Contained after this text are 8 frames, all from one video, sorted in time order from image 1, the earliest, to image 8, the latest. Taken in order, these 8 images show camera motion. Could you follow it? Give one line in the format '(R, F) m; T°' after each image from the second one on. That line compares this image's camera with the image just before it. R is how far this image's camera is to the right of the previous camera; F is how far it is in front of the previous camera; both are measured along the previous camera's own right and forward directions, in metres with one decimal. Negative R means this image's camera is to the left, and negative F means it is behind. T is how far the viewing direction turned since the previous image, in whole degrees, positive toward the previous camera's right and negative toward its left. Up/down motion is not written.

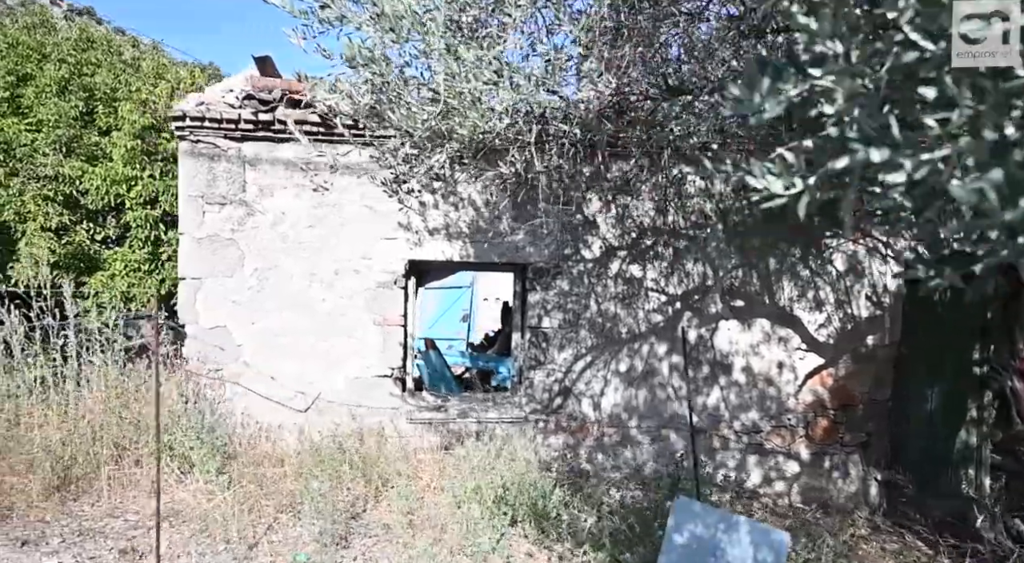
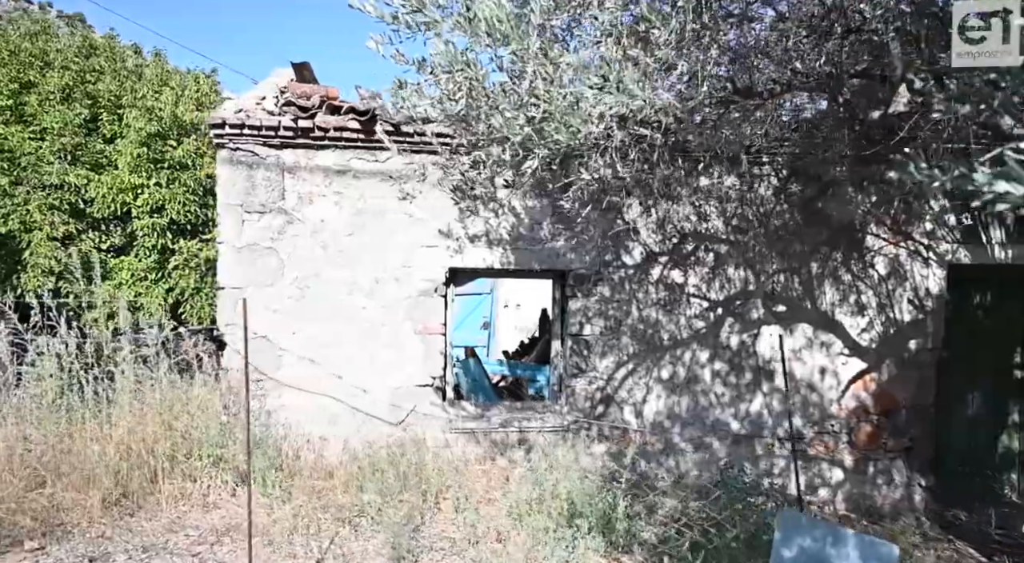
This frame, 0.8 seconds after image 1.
(-0.3, +0.1) m; 0°
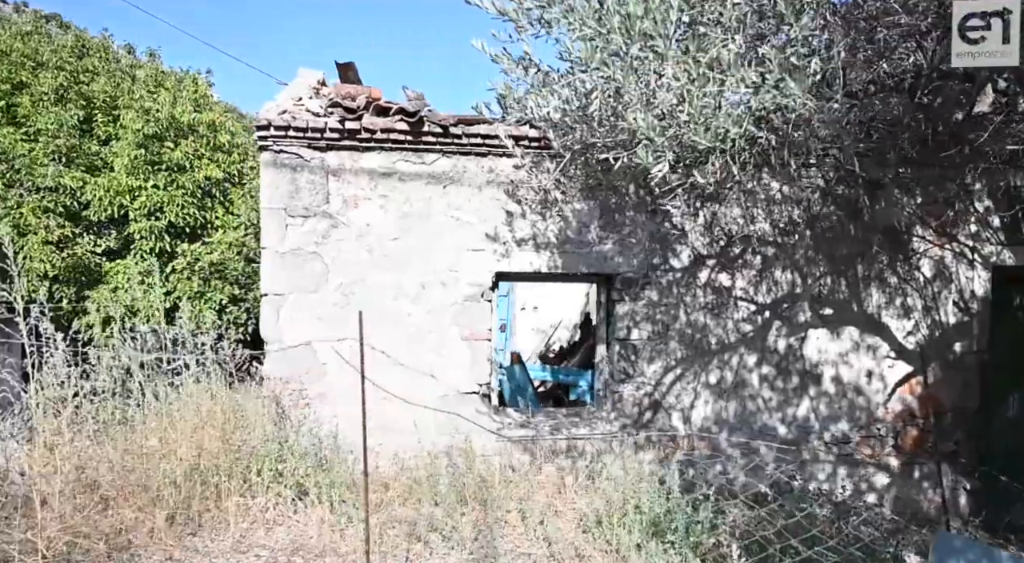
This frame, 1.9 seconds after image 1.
(-0.4, +0.1) m; +1°
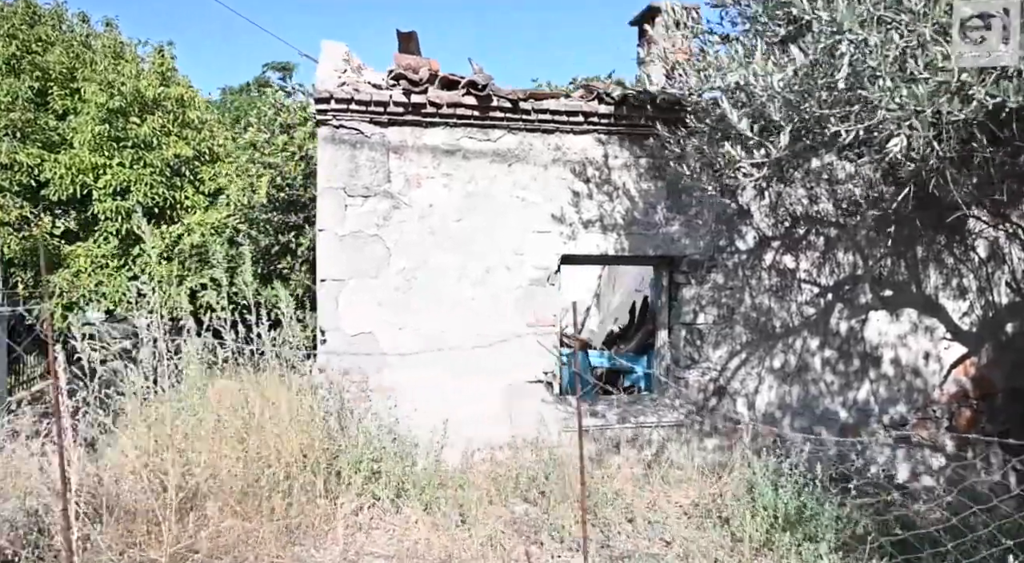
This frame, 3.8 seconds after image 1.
(-0.7, +0.2) m; +4°
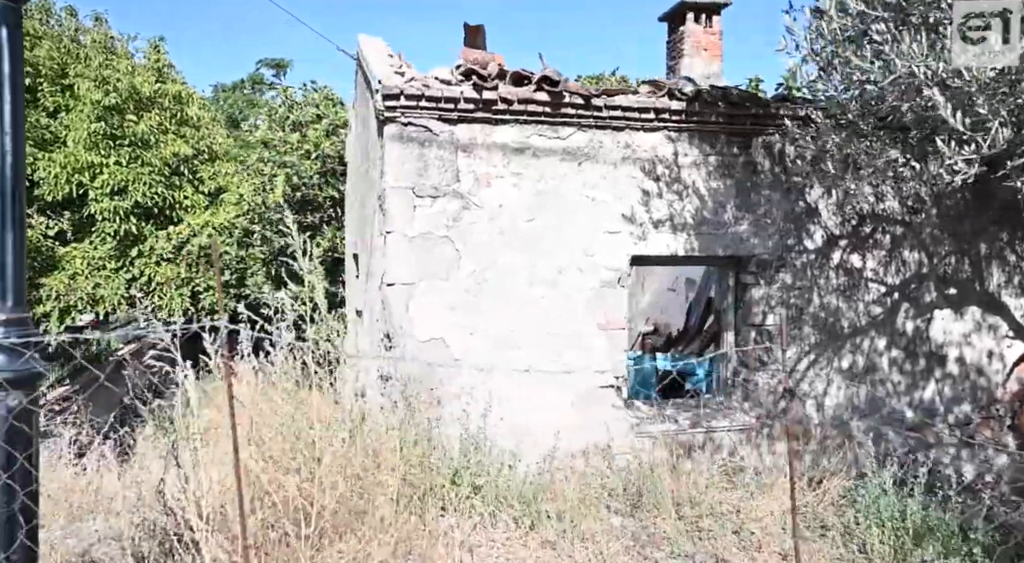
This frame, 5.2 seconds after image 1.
(-0.5, +0.1) m; +1°
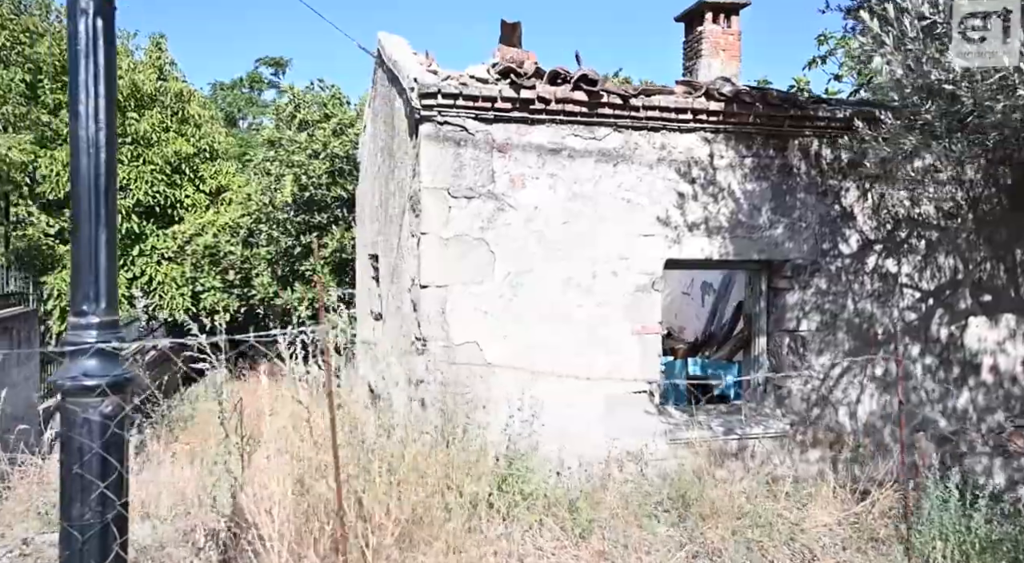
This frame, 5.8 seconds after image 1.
(-0.2, +0.1) m; 0°
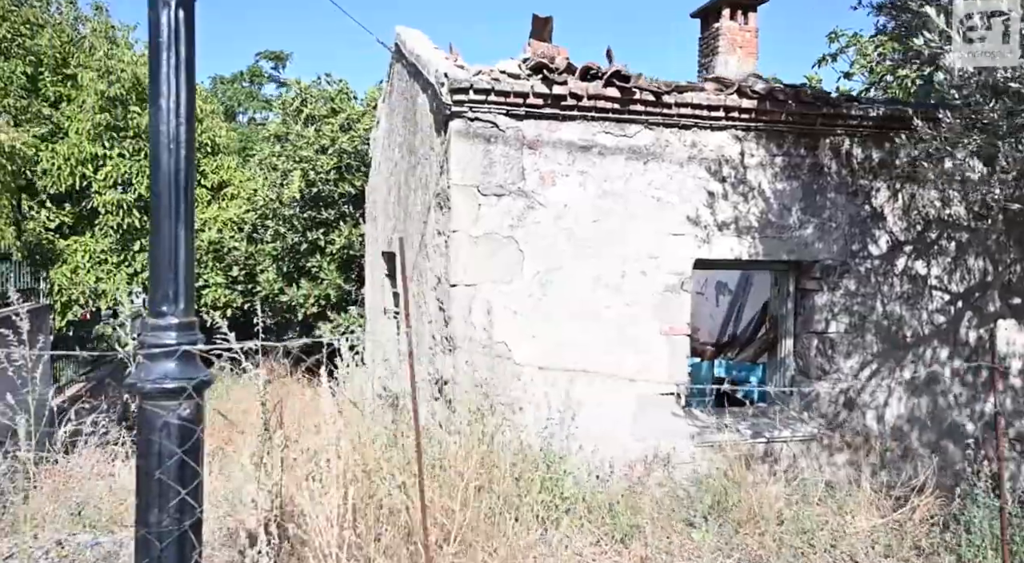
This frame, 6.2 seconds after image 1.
(-0.2, +0.1) m; 0°
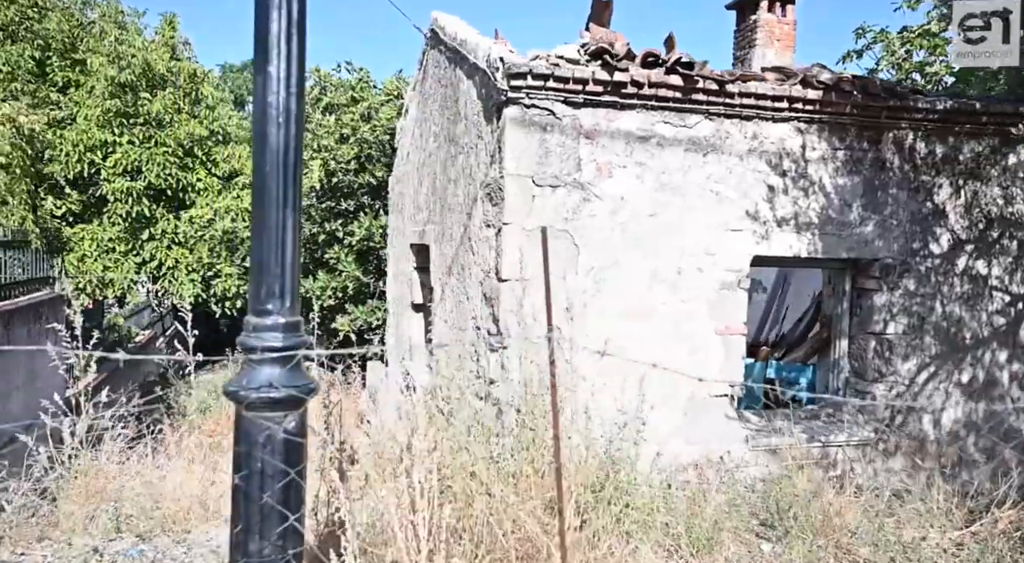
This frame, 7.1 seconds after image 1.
(-0.3, +0.2) m; 0°
